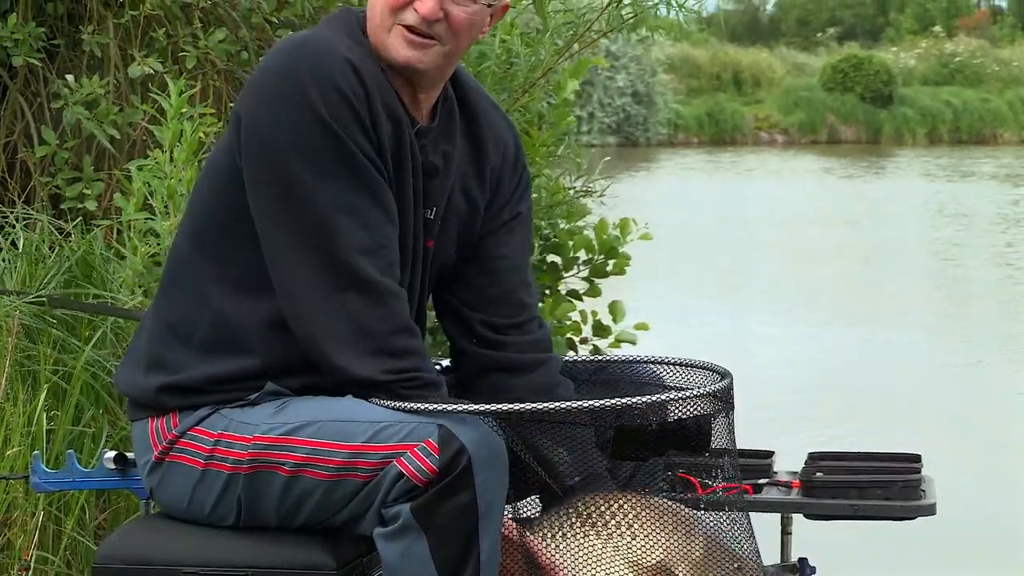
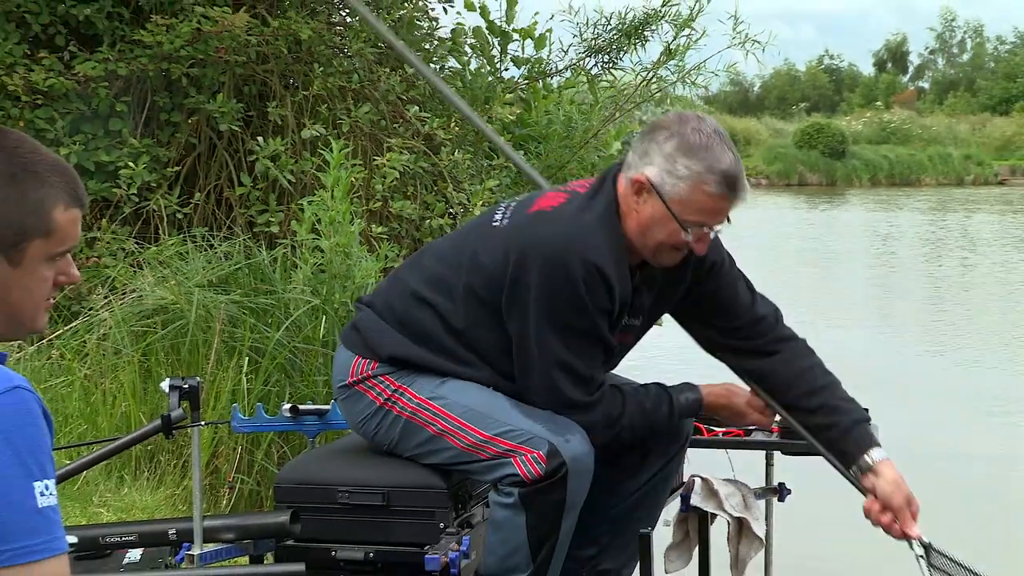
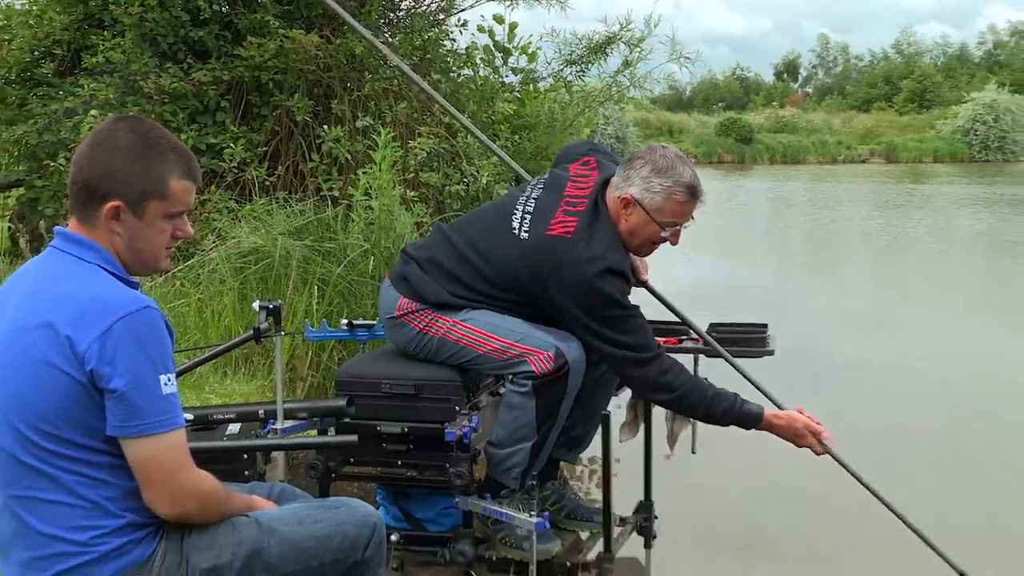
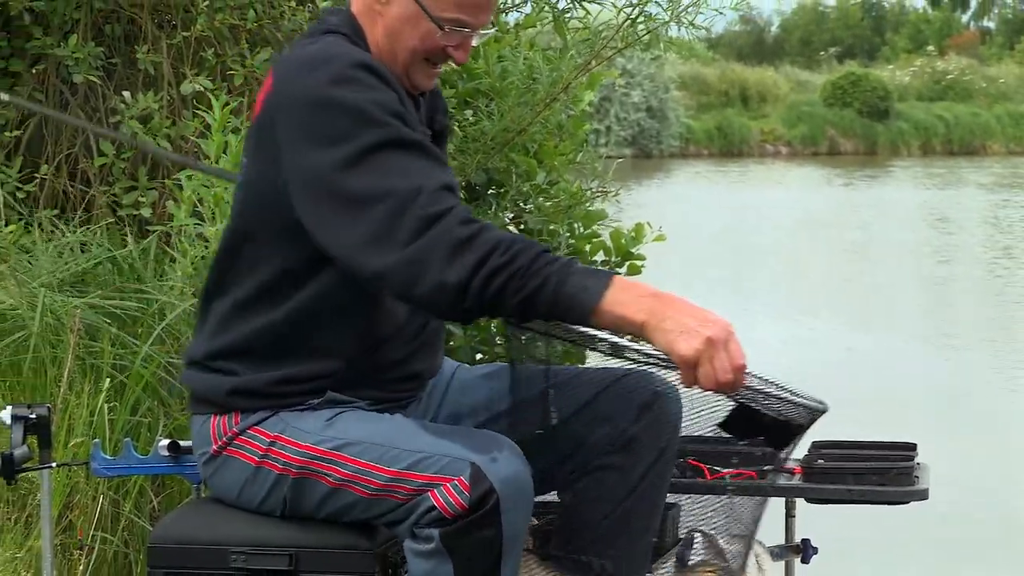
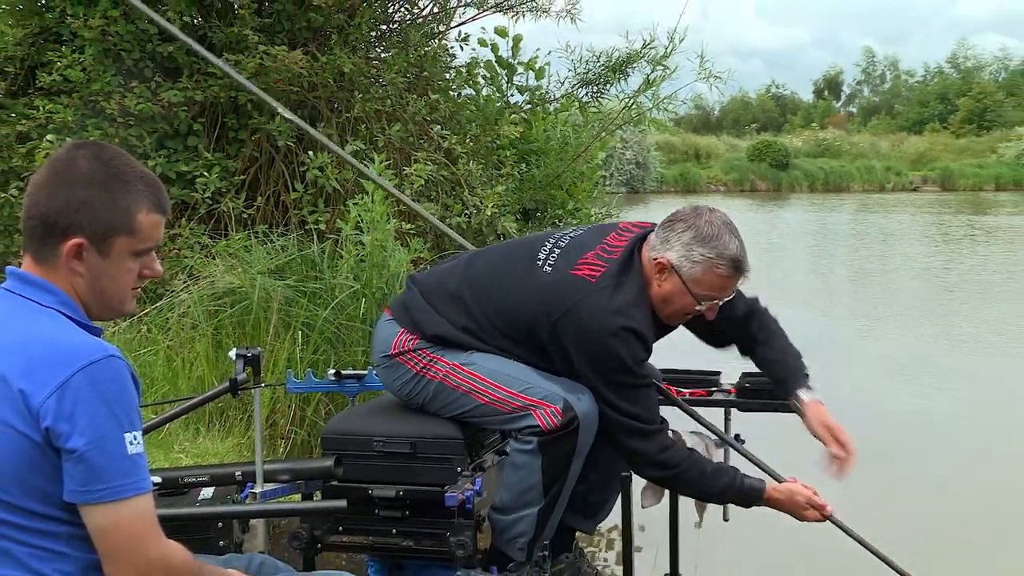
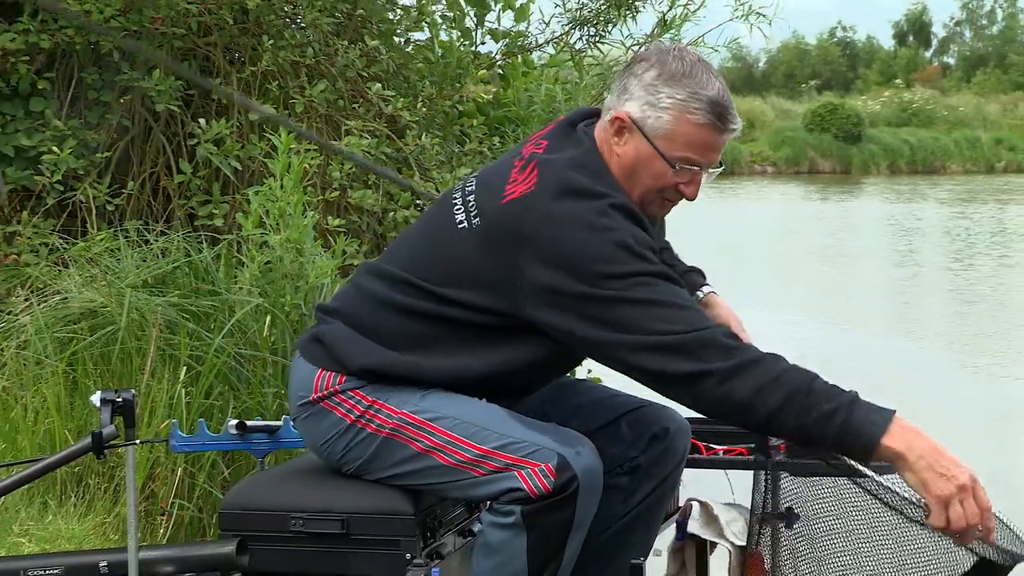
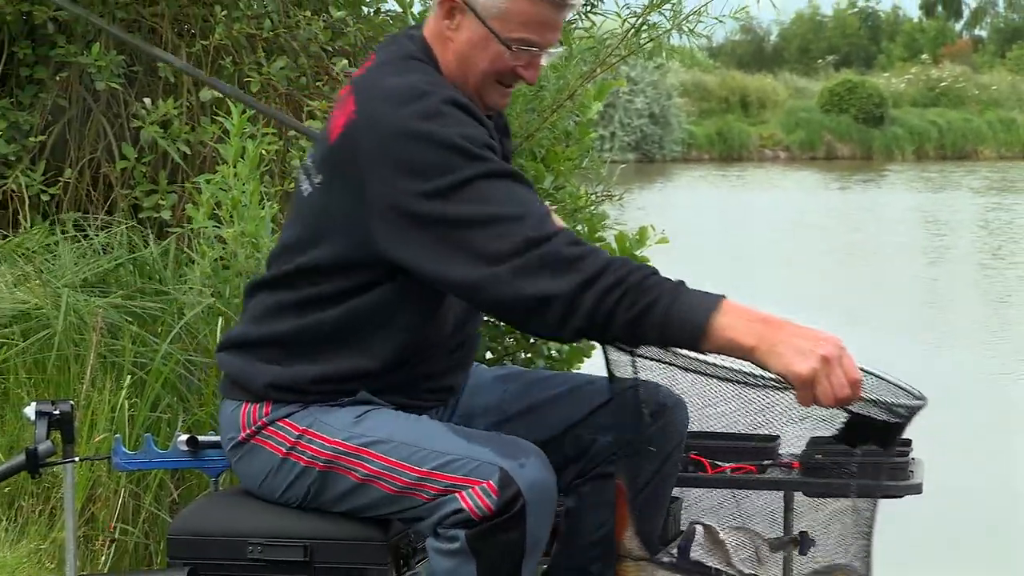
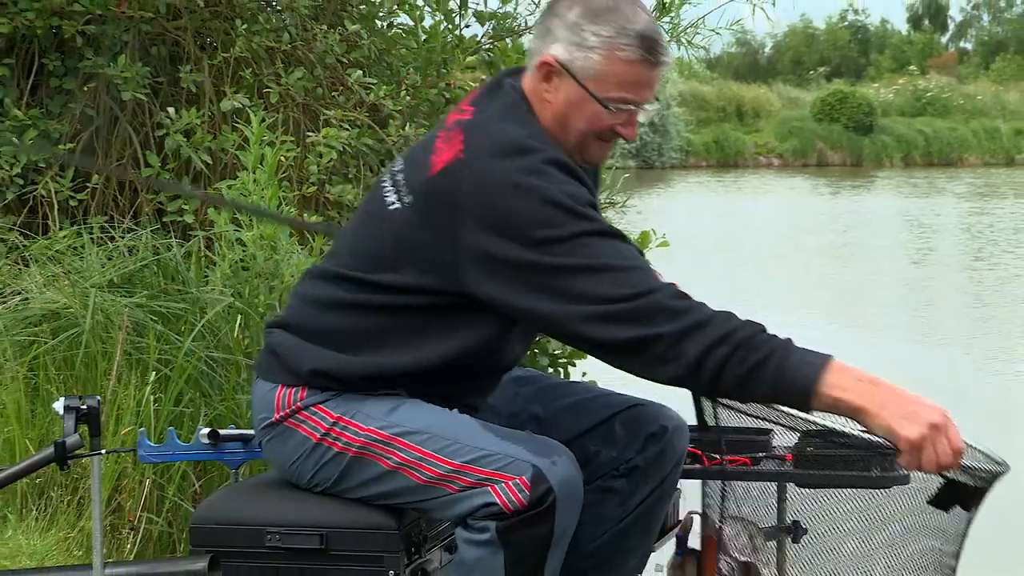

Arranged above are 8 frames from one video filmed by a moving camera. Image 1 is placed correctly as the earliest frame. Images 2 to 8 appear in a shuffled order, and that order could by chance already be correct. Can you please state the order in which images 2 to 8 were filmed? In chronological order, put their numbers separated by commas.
4, 7, 8, 6, 2, 5, 3
